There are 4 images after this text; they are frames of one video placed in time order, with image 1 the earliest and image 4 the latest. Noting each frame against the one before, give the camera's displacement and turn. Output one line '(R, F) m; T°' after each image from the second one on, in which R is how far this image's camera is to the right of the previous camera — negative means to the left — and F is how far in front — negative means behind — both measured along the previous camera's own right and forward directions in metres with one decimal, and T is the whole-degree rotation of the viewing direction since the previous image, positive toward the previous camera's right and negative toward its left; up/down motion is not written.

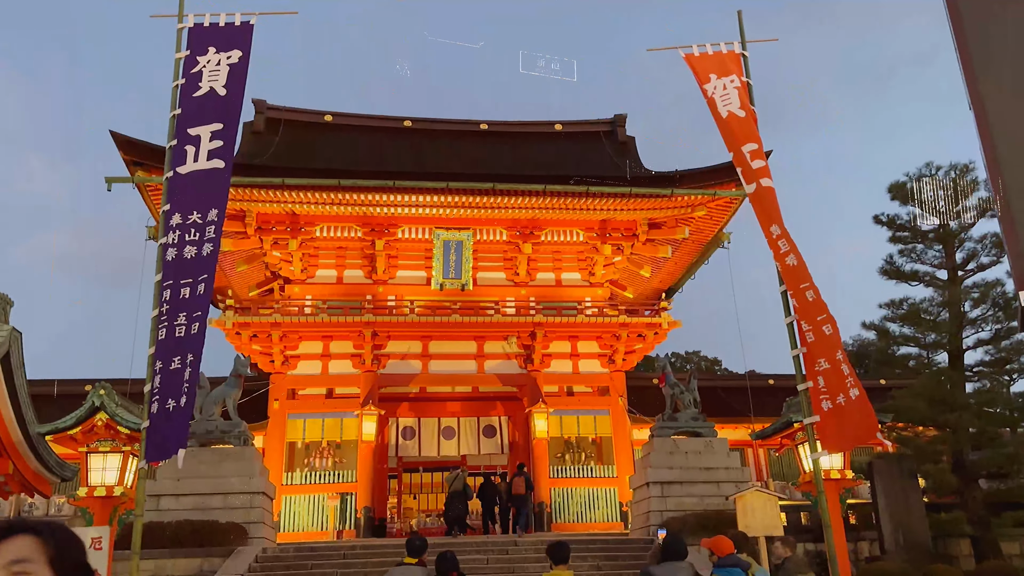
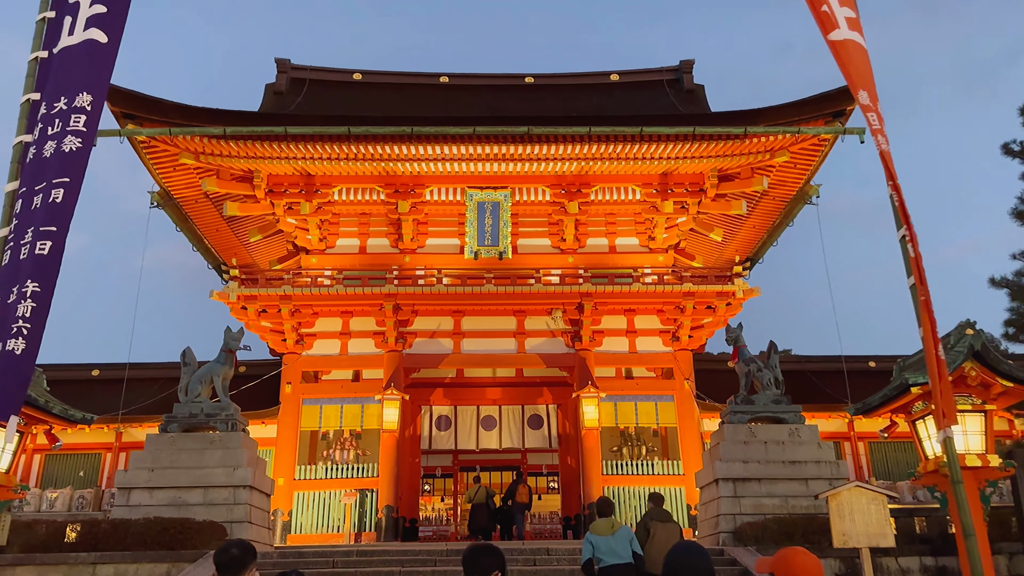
(+0.7, +2.2) m; -6°
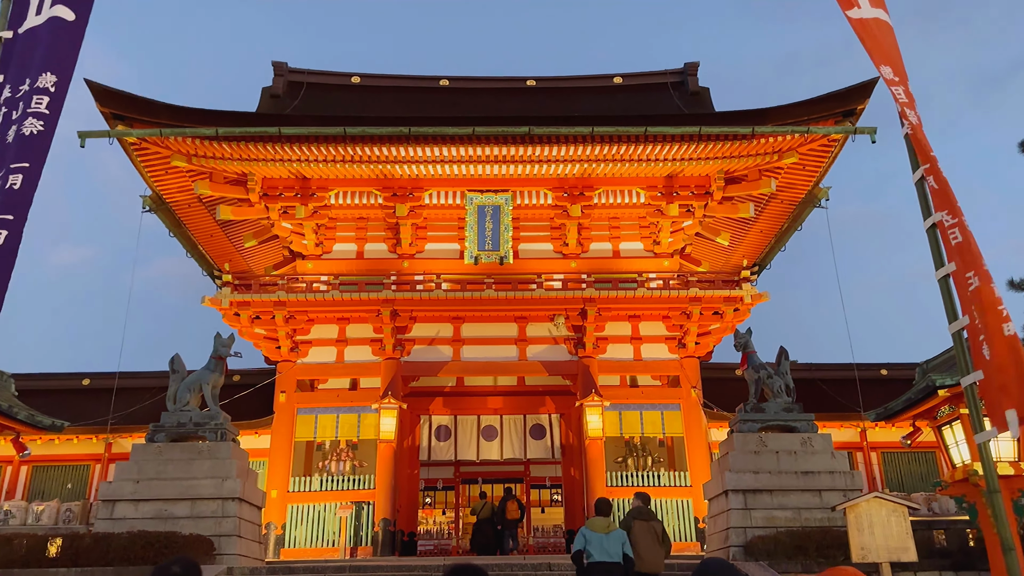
(+0.1, +0.4) m; 0°
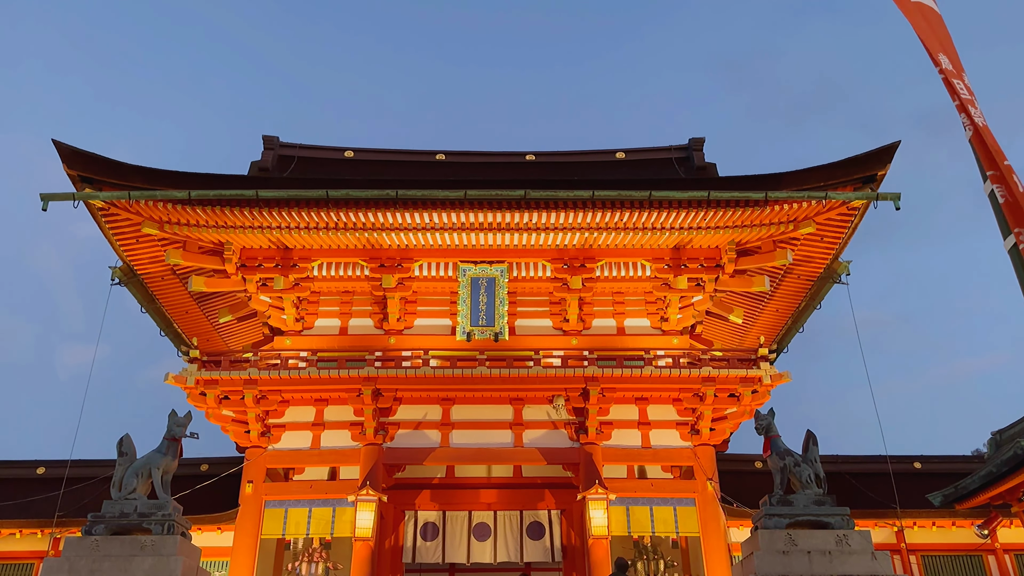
(+0.2, +1.1) m; -1°
